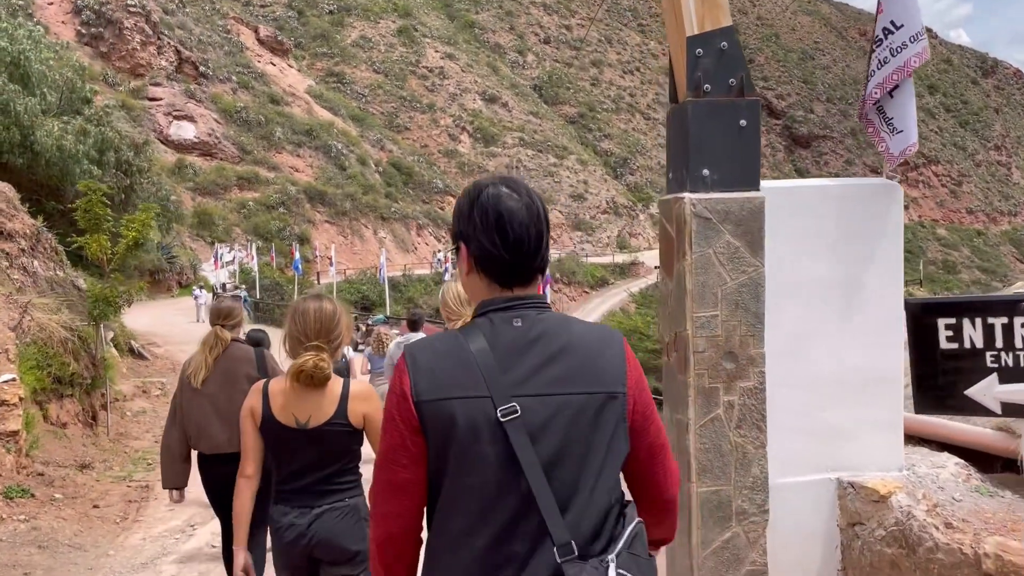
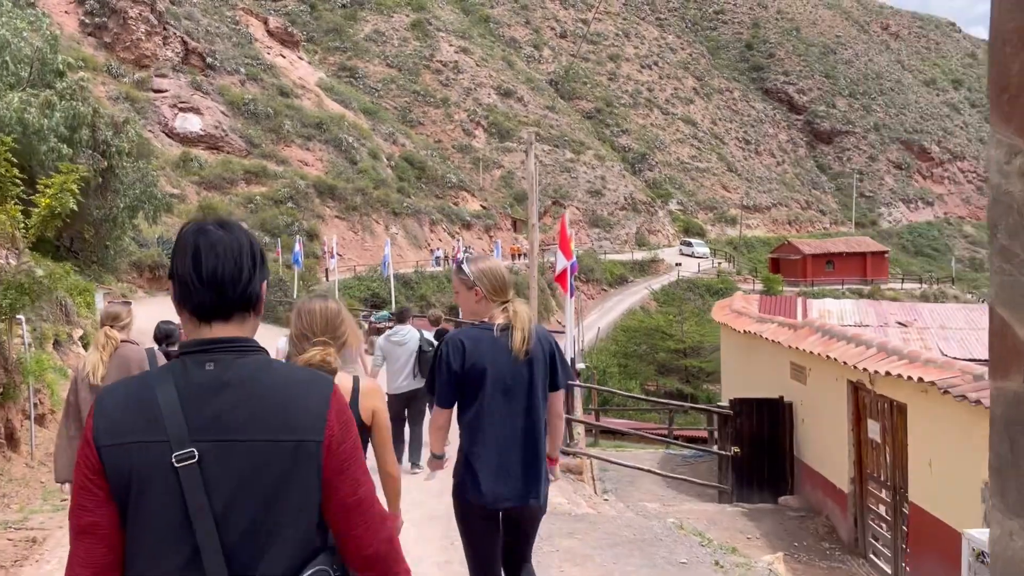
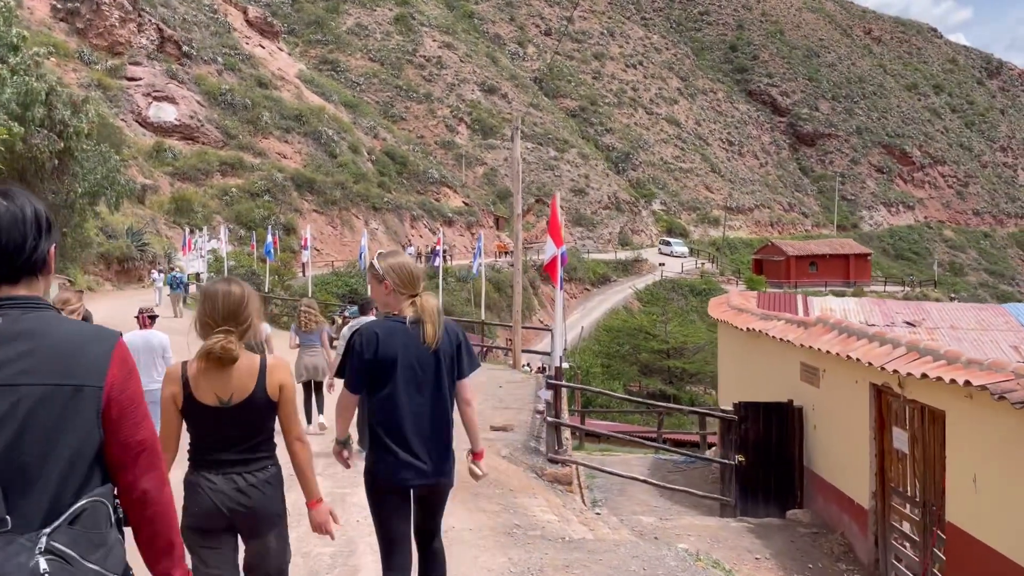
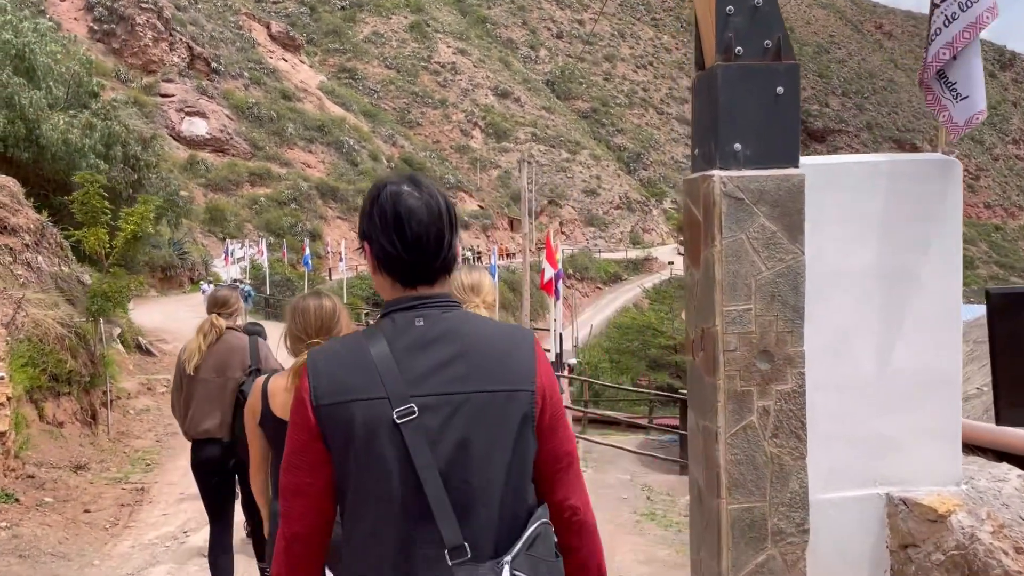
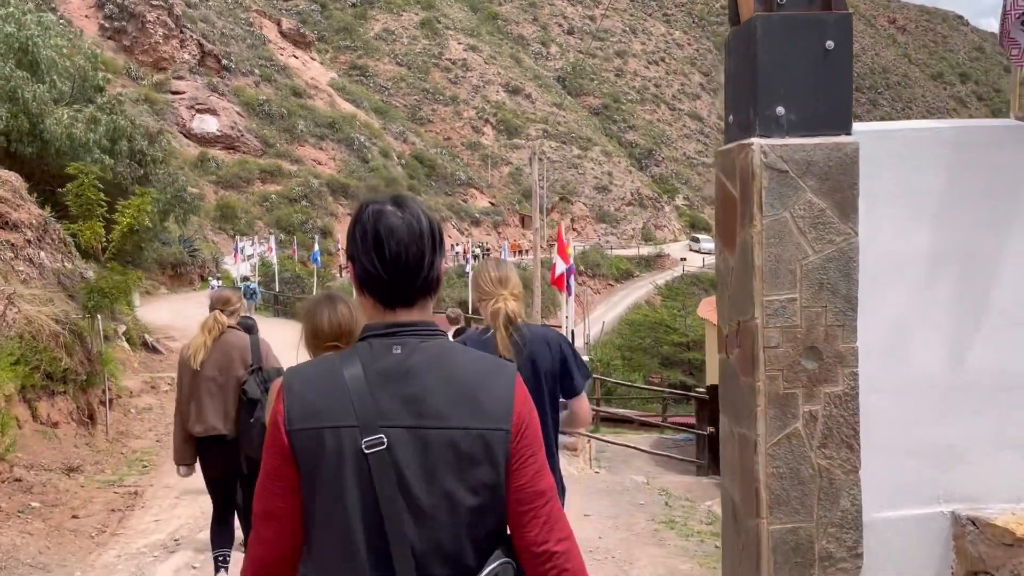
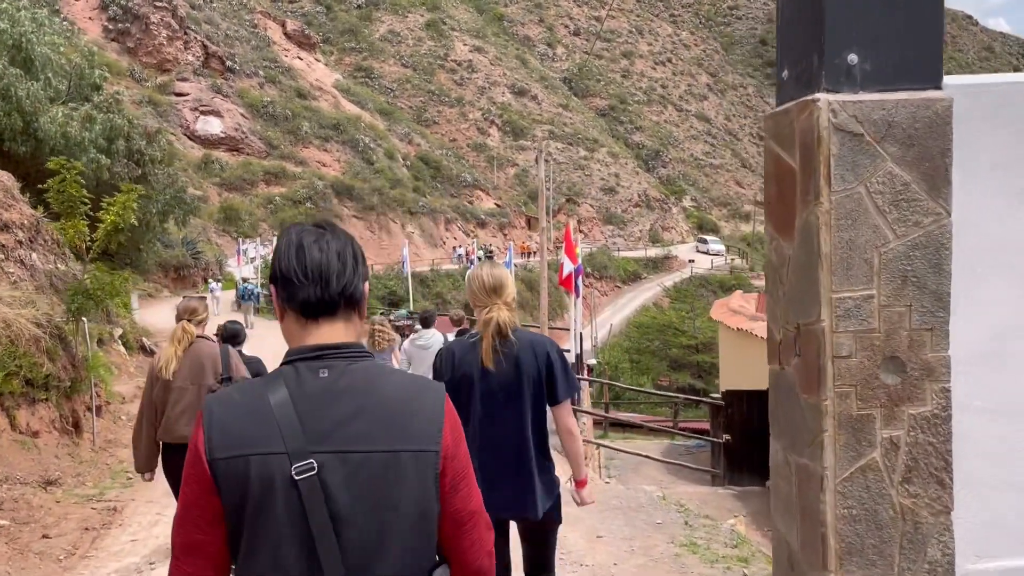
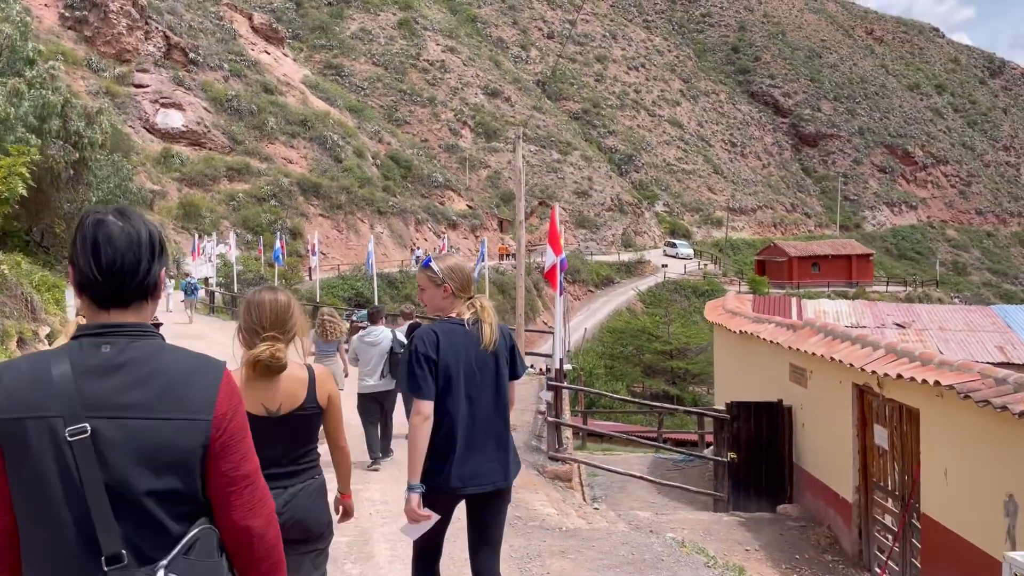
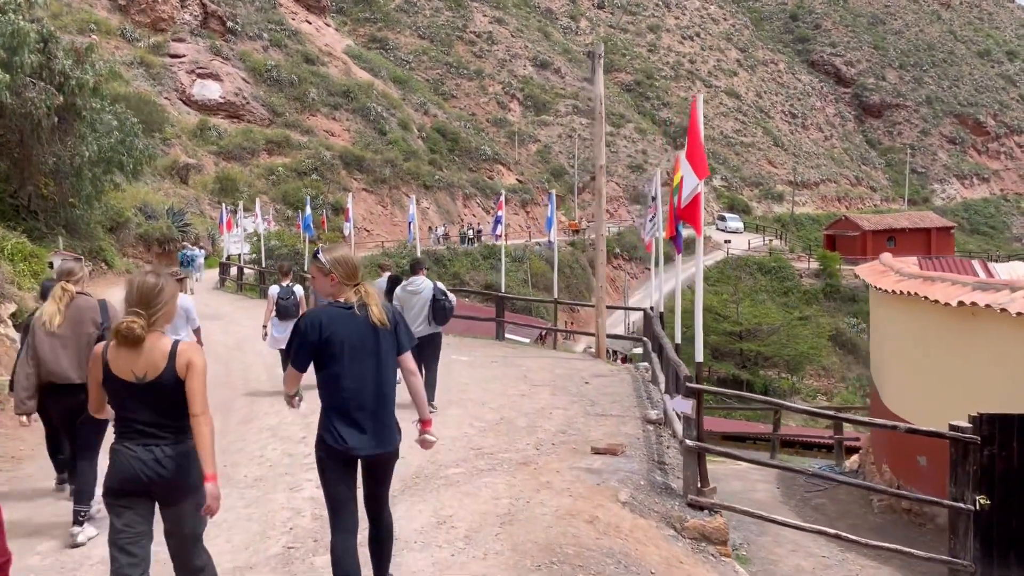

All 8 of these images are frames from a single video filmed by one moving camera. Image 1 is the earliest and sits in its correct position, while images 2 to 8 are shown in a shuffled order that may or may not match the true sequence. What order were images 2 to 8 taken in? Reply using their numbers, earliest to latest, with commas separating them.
4, 5, 6, 2, 7, 3, 8
